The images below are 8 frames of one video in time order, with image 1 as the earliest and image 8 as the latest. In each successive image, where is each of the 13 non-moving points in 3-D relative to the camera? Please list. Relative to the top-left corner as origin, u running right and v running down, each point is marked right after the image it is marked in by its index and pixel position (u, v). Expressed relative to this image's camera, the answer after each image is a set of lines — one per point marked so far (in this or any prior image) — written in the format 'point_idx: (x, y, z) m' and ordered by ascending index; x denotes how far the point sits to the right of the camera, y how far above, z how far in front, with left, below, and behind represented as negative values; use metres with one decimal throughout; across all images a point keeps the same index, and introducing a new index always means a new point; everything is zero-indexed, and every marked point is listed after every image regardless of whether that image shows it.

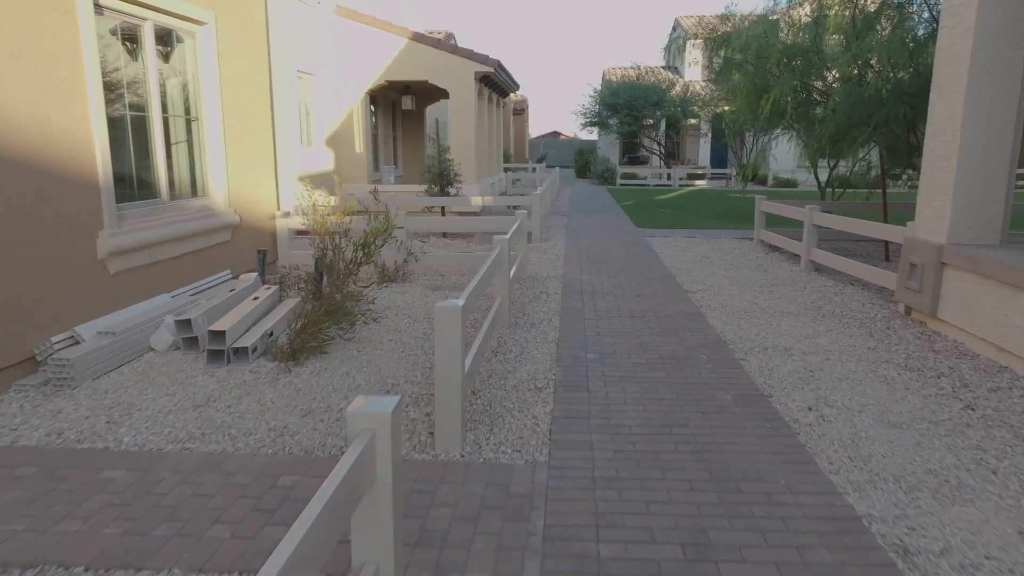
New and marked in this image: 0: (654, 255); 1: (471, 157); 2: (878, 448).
0: (+2.7, +0.6, +11.3) m
1: (-1.2, +3.6, +17.1) m
2: (+2.4, -1.1, +4.0) m
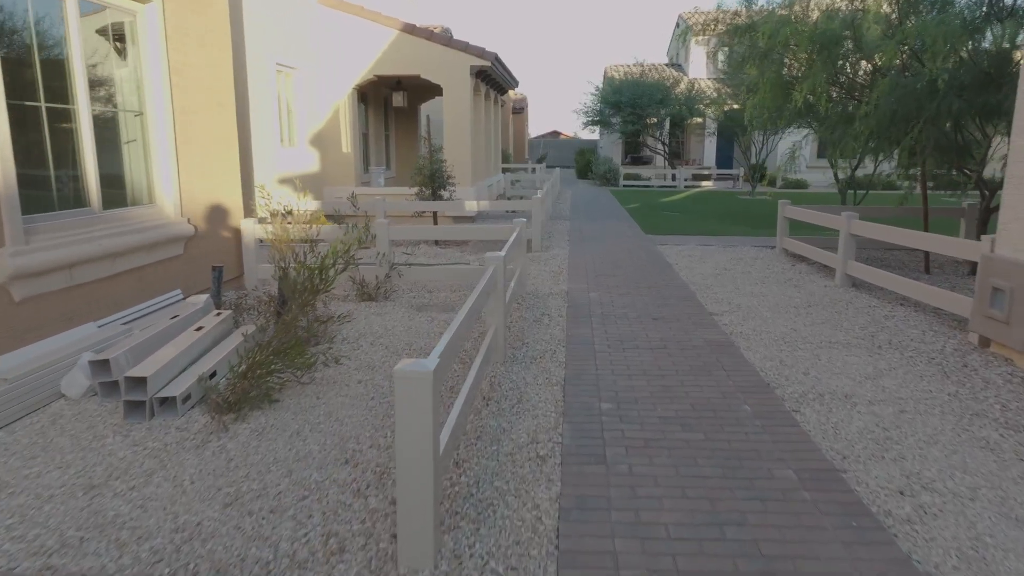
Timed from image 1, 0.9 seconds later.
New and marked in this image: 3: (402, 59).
0: (+2.6, +0.4, +10.2) m
1: (-1.2, +3.3, +15.9) m
2: (+2.4, -1.3, +2.8) m
3: (-2.9, +6.0, +15.7) m
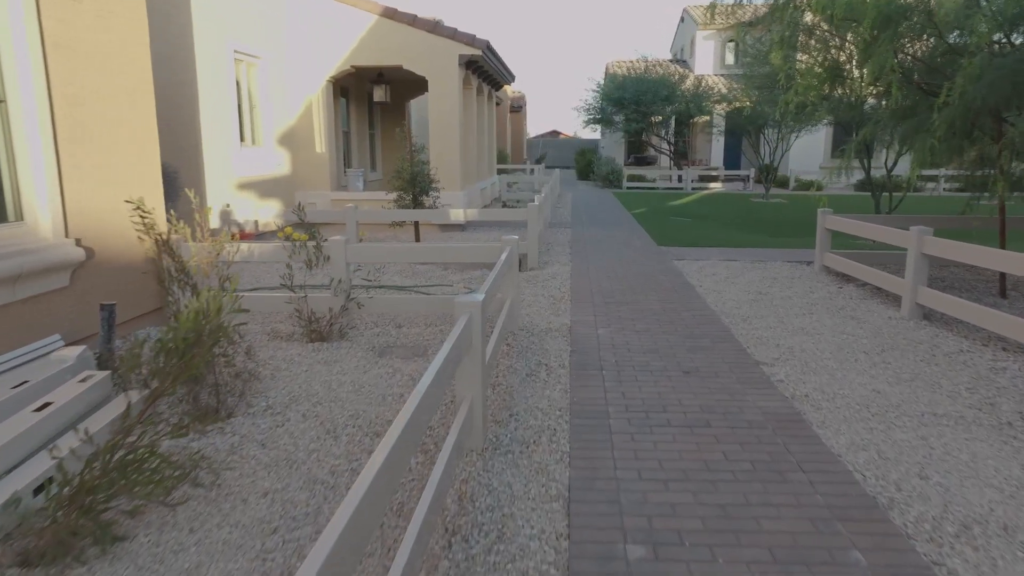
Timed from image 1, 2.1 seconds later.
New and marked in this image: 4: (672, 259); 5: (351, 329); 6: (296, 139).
0: (+2.5, 0.0, +8.5) m
1: (-1.3, +3.0, +14.3) m
2: (+2.3, -1.7, +1.1) m
3: (-3.0, +5.6, +14.0) m
4: (+2.8, +0.5, +10.7) m
5: (-1.8, -0.5, +6.8) m
6: (-5.1, +3.5, +14.2) m
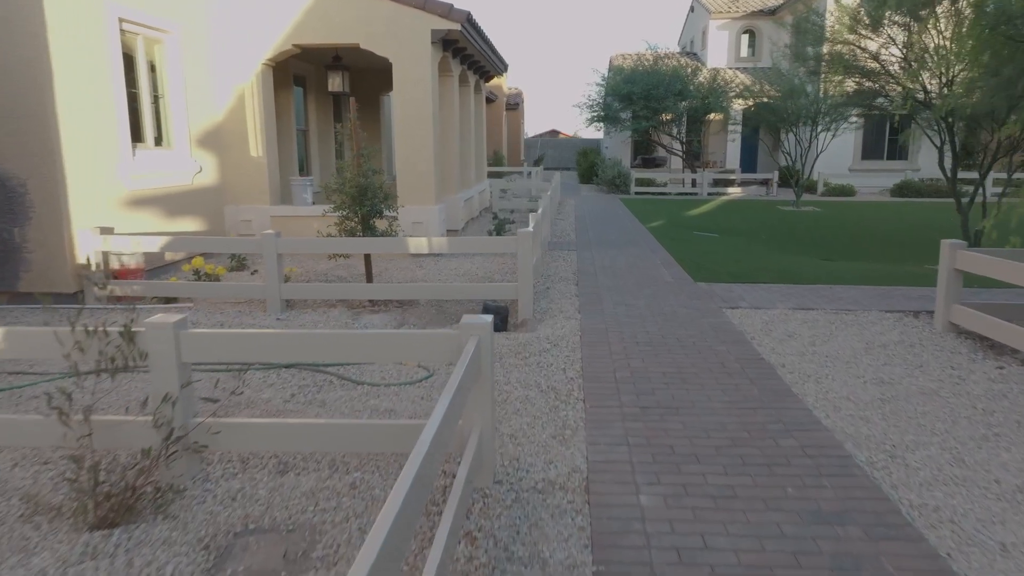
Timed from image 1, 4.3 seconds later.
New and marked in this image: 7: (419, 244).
0: (+2.3, -0.8, +5.4) m
1: (-1.5, +2.2, +11.2) m
2: (+2.1, -2.4, -1.9) m
3: (-3.2, +4.8, +10.9) m
4: (+2.6, -0.2, +7.6) m
5: (-2.0, -1.2, +3.7) m
6: (-5.3, +2.8, +11.2) m
7: (-1.2, +0.6, +7.6) m
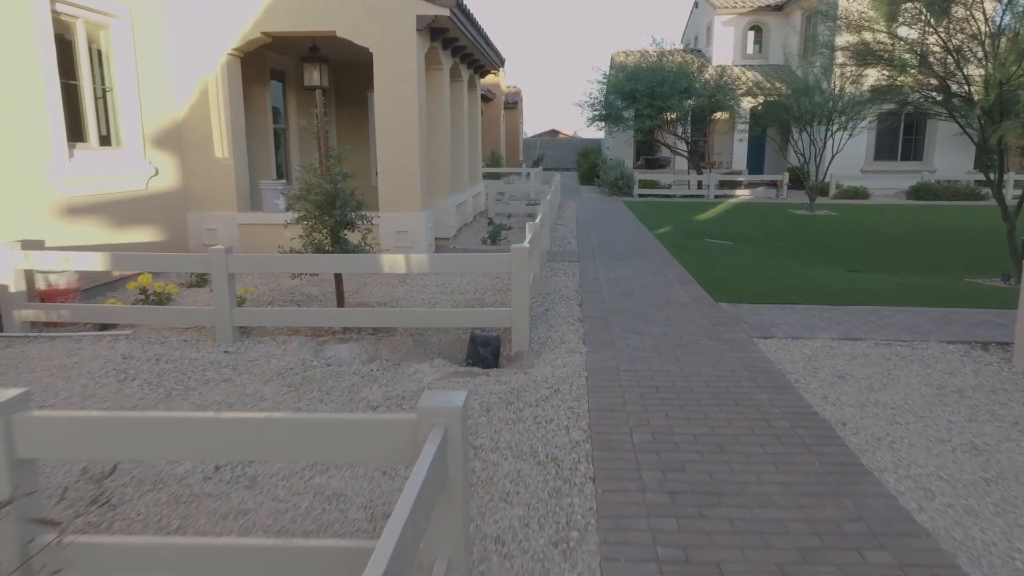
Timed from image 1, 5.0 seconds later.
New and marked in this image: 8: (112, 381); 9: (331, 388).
0: (+2.2, -1.0, +4.3) m
1: (-1.6, +1.9, +10.0) m
2: (+2.0, -2.7, -3.1) m
3: (-3.3, +4.6, +9.8) m
4: (+2.6, -0.5, +6.5) m
5: (-2.1, -1.5, +2.6) m
6: (-5.4, +2.5, +10.0) m
7: (-1.3, +0.3, +6.4) m
8: (-3.6, -0.8, +5.4) m
9: (-1.6, -0.9, +5.2) m
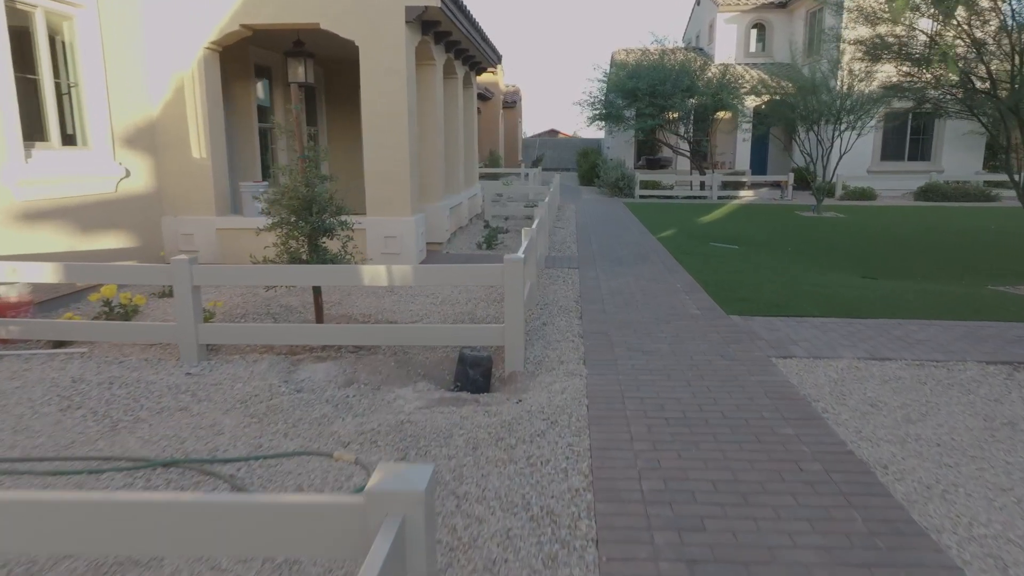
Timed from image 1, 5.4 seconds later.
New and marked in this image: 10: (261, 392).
0: (+2.2, -1.2, +3.7) m
1: (-1.7, +1.8, +9.4) m
2: (+2.0, -2.8, -3.7) m
3: (-3.4, +4.4, +9.2) m
4: (+2.5, -0.7, +5.9) m
5: (-2.2, -1.6, +2.0) m
6: (-5.5, +2.4, +9.4) m
7: (-1.3, +0.1, +5.8) m
8: (-3.6, -1.0, +4.8) m
9: (-1.6, -1.0, +4.6) m
10: (-2.1, -0.9, +5.1) m
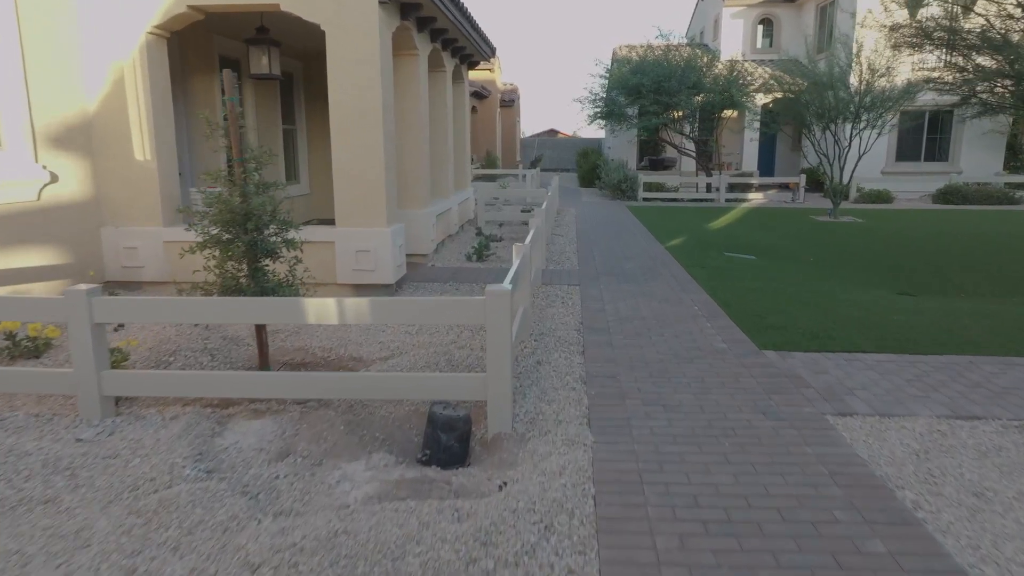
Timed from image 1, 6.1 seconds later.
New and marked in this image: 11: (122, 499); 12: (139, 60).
0: (+2.1, -1.5, +2.4) m
1: (-1.8, +1.5, +8.2) m
2: (+1.8, -3.1, -4.9) m
3: (-3.5, +4.1, +7.9) m
4: (+2.4, -0.9, +4.6) m
5: (-2.3, -1.9, +0.7) m
6: (-5.6, +2.1, +8.2) m
7: (-1.4, -0.2, +4.6) m
8: (-3.8, -1.3, +3.5) m
9: (-1.8, -1.3, +3.4) m
10: (-2.2, -1.2, +3.9) m
11: (-2.3, -1.3, +3.6) m
12: (-5.0, +3.0, +8.0) m
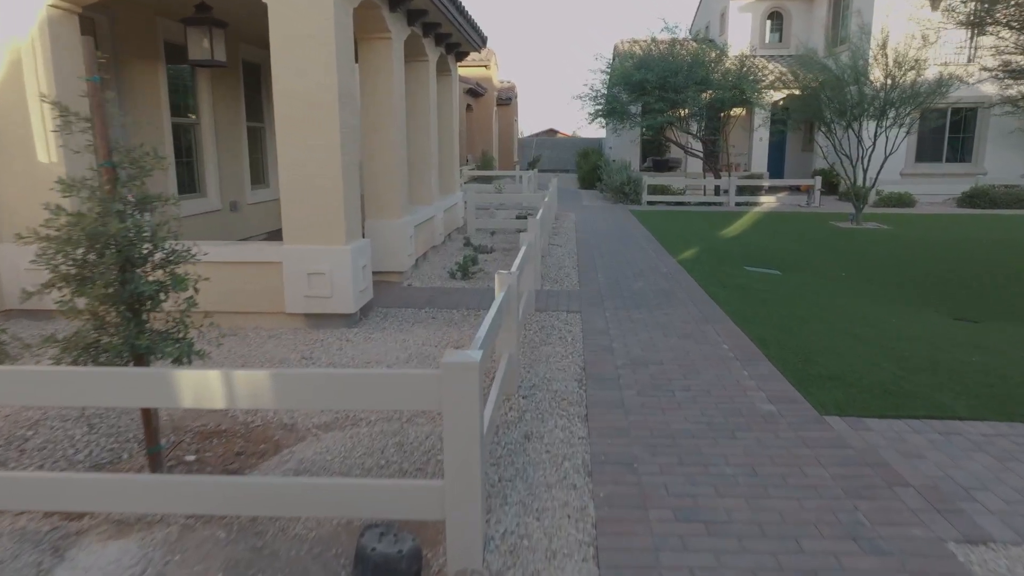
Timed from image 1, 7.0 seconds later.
0: (+1.9, -1.8, +0.9) m
1: (-2.0, +1.2, +6.7) m
2: (+1.7, -3.5, -6.4) m
3: (-3.7, +3.8, +6.4) m
4: (+2.2, -1.3, +3.1) m
5: (-2.4, -2.3, -0.7) m
6: (-5.8, +1.7, +6.7) m
7: (-1.6, -0.5, +3.1) m
8: (-3.9, -1.6, +2.0) m
9: (-1.9, -1.7, +1.9) m
10: (-2.4, -1.5, +2.4) m
11: (-2.5, -1.6, +2.1) m
12: (-5.1, +2.7, +6.5) m
